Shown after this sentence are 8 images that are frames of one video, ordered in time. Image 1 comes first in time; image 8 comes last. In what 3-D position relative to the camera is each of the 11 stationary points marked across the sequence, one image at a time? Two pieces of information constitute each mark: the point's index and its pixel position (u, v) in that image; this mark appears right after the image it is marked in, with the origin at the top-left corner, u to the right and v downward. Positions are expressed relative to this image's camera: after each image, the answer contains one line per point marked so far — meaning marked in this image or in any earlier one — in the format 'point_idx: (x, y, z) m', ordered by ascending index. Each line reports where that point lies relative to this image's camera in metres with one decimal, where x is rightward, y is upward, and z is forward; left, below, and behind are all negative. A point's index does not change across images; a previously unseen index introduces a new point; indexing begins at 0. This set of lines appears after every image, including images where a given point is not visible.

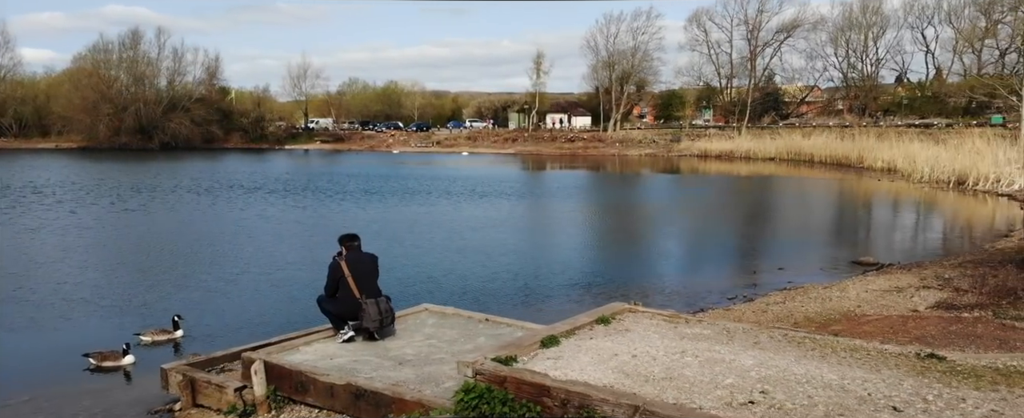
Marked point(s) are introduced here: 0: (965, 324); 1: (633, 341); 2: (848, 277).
0: (+4.7, -1.2, +7.9) m
1: (+0.9, -1.0, +5.7) m
2: (+6.8, -1.4, +16.3) m
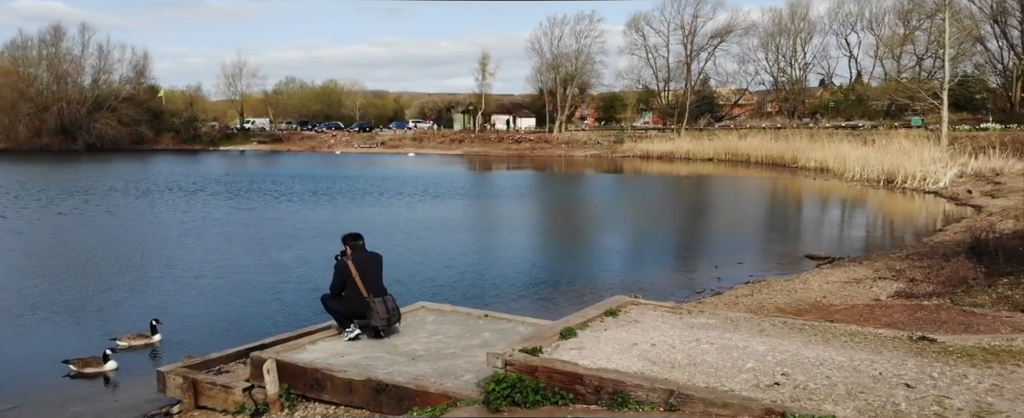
0: (+4.6, -1.1, +8.5) m
1: (+1.1, -0.9, +5.9) m
2: (+6.0, -1.4, +17.1) m
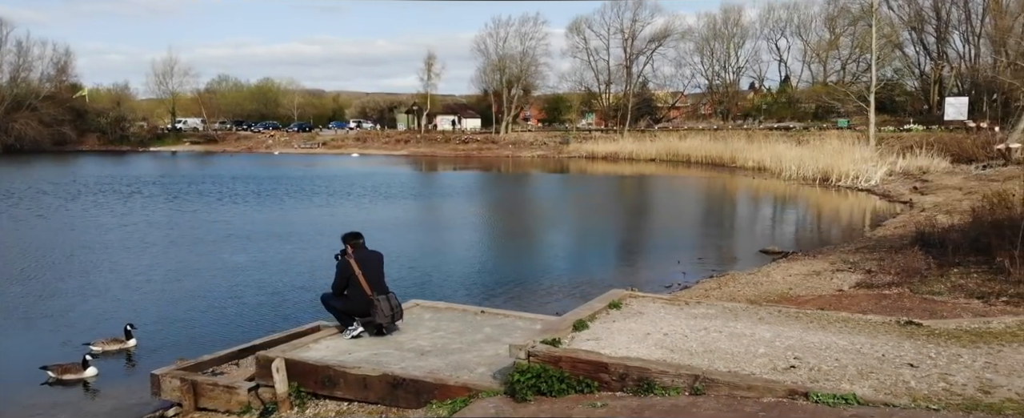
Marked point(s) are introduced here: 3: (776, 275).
0: (+4.5, -1.1, +9.0) m
1: (+1.2, -0.9, +6.2) m
2: (+5.1, -1.3, +17.7) m
3: (+4.0, -1.0, +11.6) m
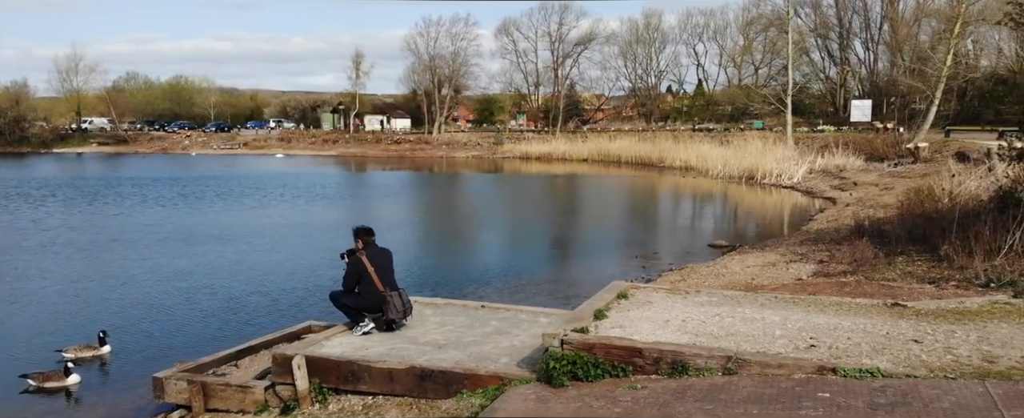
0: (+4.3, -1.0, +9.7) m
1: (+1.3, -0.9, +6.5) m
2: (+3.9, -1.3, +18.4) m
3: (+3.6, -0.9, +12.3) m
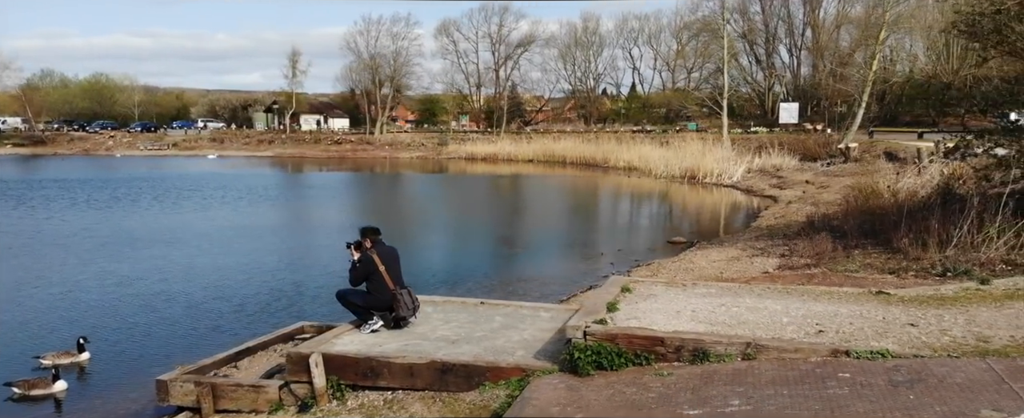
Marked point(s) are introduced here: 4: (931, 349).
0: (+4.1, -0.9, +10.2) m
1: (+1.4, -0.8, +6.8) m
2: (+2.9, -1.2, +18.9) m
3: (+3.1, -0.9, +12.7) m
4: (+3.0, -1.0, +5.4) m
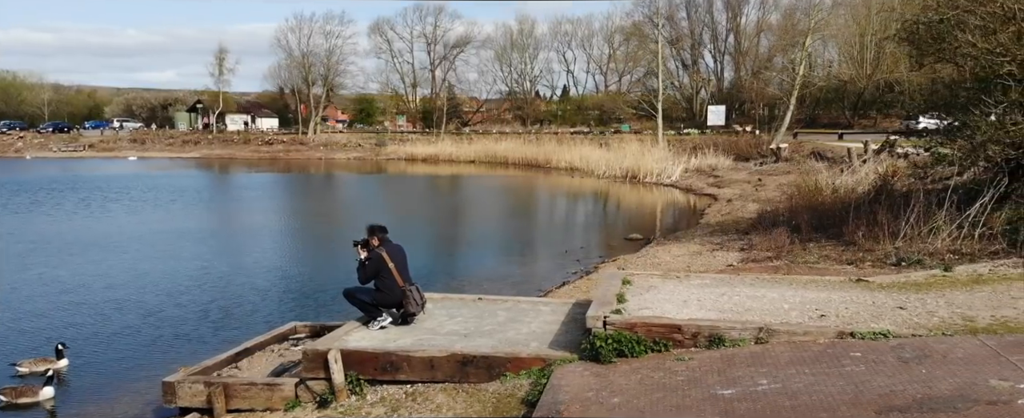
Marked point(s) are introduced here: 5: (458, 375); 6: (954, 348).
0: (+3.8, -0.9, +10.8) m
1: (+1.5, -0.8, +7.1) m
2: (+1.8, -1.2, +19.3) m
3: (+2.6, -0.8, +13.2) m
4: (+3.2, -0.9, +5.9) m
5: (-0.5, -1.4, +6.4) m
6: (+3.1, -1.0, +5.4) m
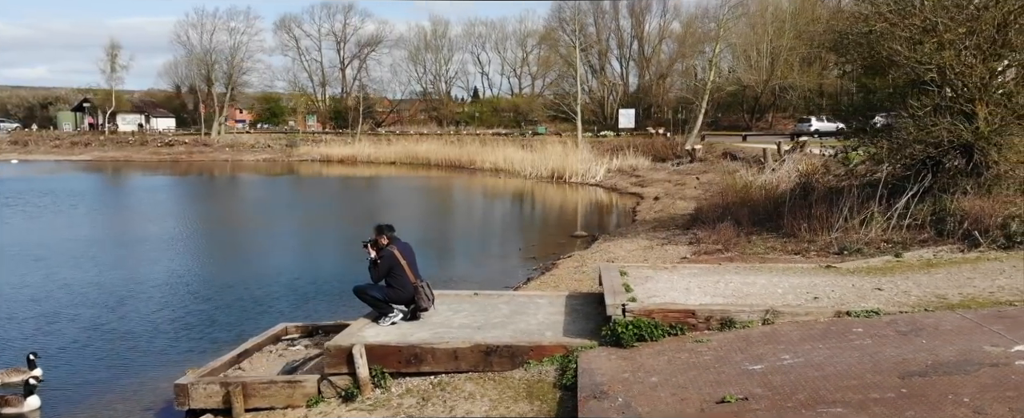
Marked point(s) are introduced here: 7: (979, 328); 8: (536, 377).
0: (+3.4, -0.8, +11.6) m
1: (+1.6, -0.7, +7.6) m
2: (+0.3, -1.2, +19.7) m
3: (+1.9, -0.8, +13.8) m
4: (+3.4, -0.8, +6.5) m
5: (-0.3, -1.4, +6.6) m
6: (+3.4, -0.9, +6.1) m
7: (+3.6, -0.9, +5.8) m
8: (+0.2, -1.4, +6.3) m
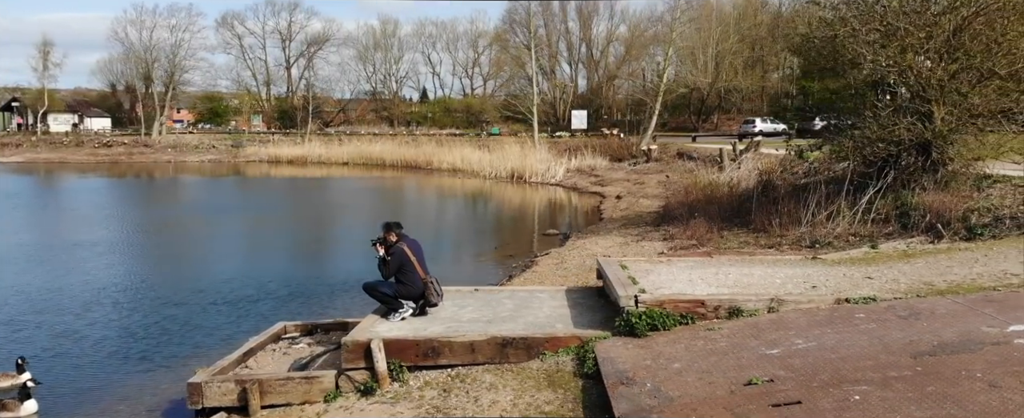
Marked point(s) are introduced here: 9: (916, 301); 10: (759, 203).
0: (+3.2, -0.7, +11.9) m
1: (+1.6, -0.7, +7.9) m
2: (-0.6, -1.1, +19.8) m
3: (+1.5, -0.7, +14.0) m
4: (+3.5, -0.8, +6.9) m
5: (-0.1, -1.3, +6.7) m
6: (+3.6, -0.8, +6.5) m
7: (+3.8, -0.8, +6.2) m
8: (+0.4, -1.3, +6.4) m
9: (+3.5, -0.8, +6.6) m
10: (+4.7, +0.1, +14.4) m
